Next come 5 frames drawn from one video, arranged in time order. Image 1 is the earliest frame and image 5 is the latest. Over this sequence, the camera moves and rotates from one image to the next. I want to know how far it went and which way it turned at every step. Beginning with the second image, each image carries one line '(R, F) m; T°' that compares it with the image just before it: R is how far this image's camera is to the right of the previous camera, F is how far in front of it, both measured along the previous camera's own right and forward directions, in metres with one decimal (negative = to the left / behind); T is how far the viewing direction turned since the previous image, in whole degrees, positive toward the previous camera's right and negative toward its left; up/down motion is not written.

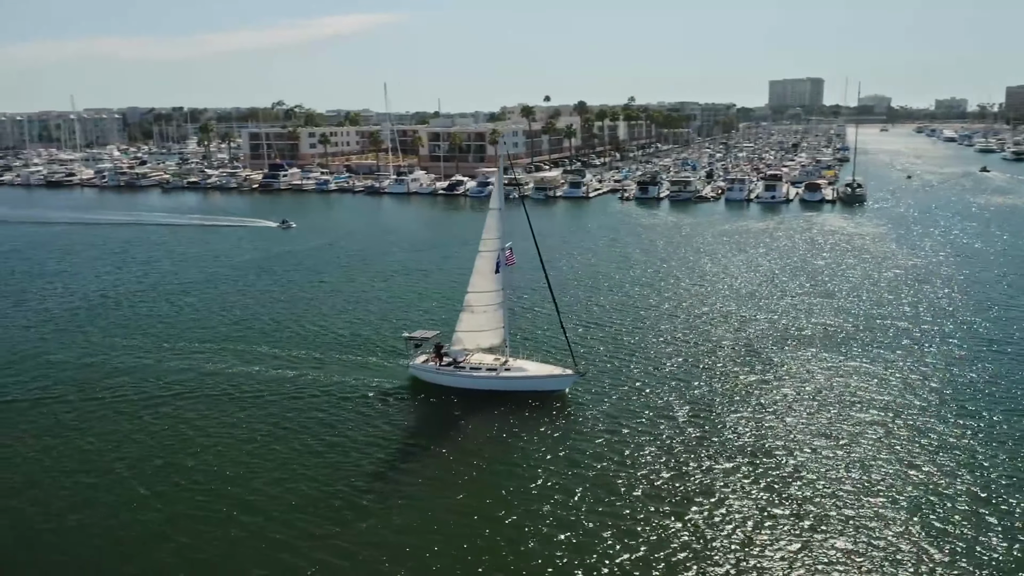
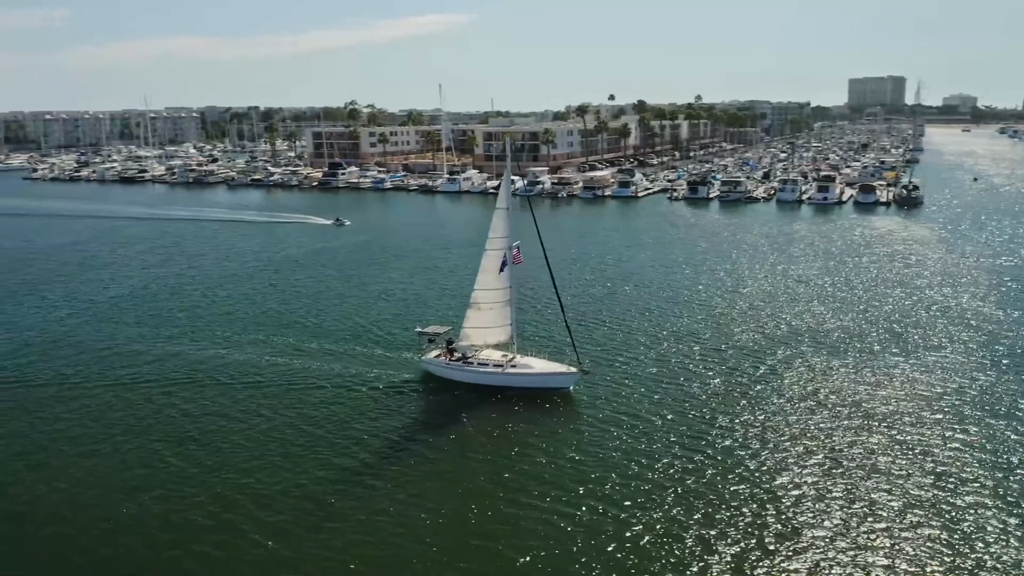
(+3.6, -0.5) m; -5°
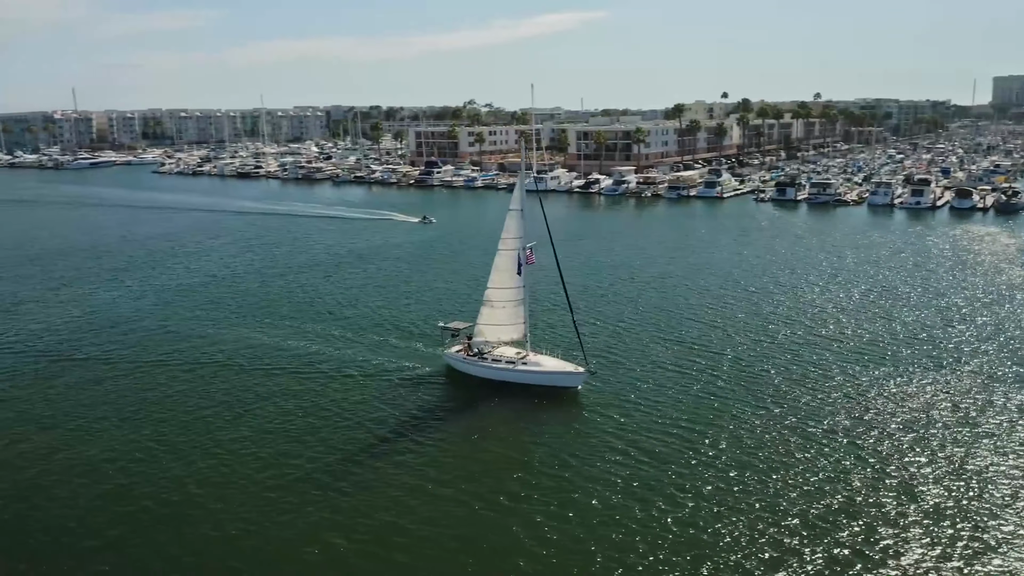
(+6.2, -0.4) m; -9°
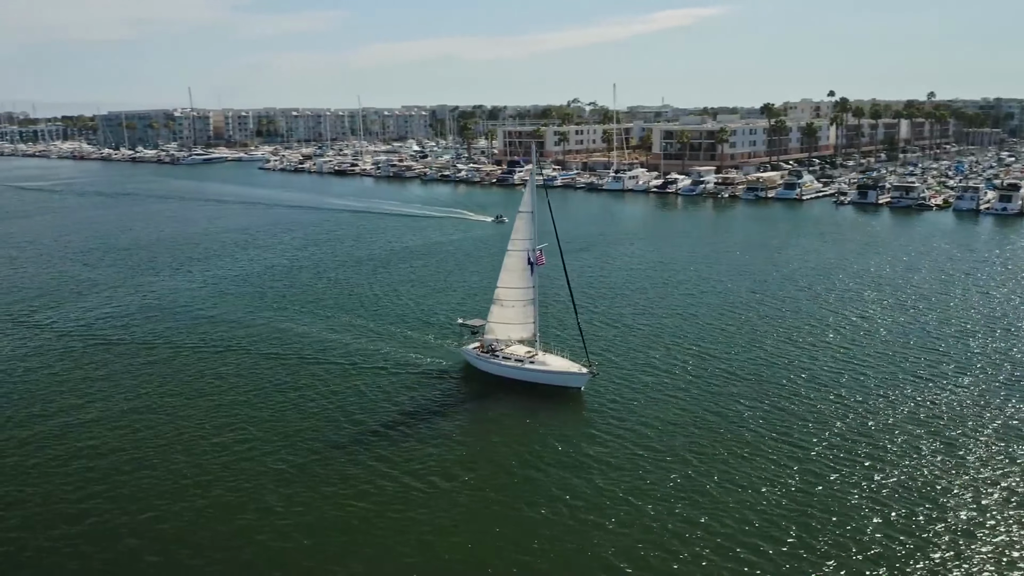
(+5.8, -0.3) m; -8°
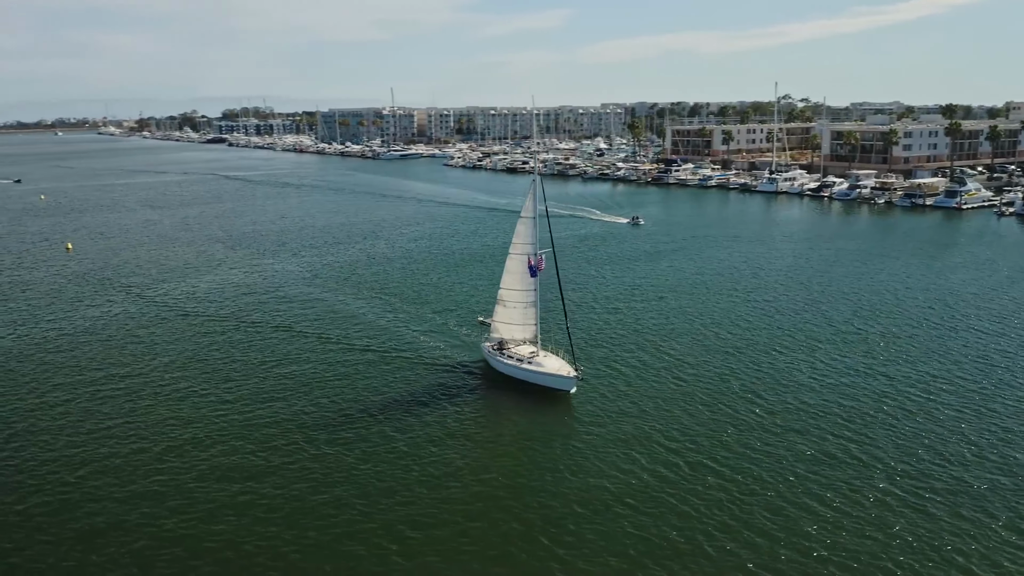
(+12.6, +0.6) m; -16°
